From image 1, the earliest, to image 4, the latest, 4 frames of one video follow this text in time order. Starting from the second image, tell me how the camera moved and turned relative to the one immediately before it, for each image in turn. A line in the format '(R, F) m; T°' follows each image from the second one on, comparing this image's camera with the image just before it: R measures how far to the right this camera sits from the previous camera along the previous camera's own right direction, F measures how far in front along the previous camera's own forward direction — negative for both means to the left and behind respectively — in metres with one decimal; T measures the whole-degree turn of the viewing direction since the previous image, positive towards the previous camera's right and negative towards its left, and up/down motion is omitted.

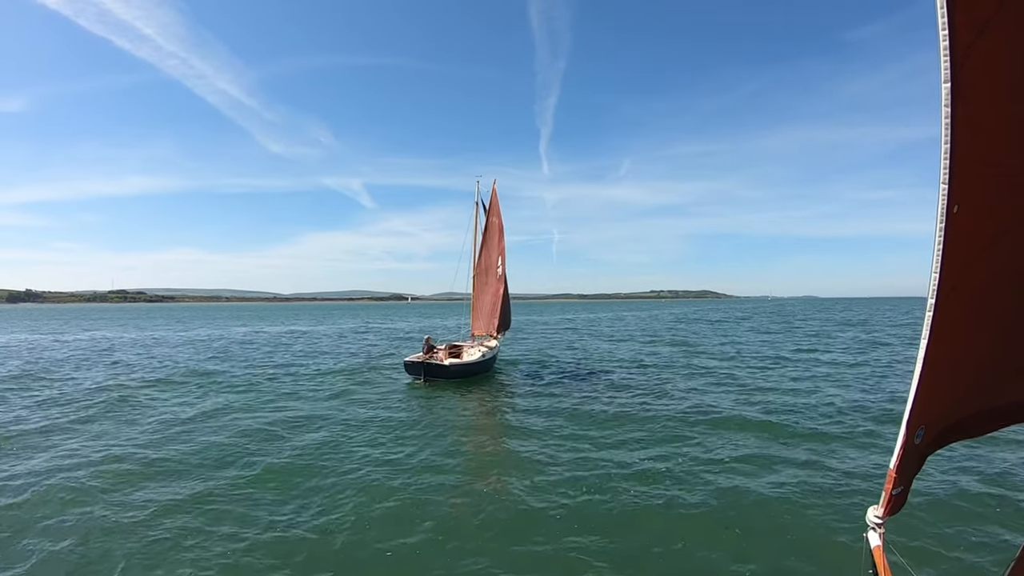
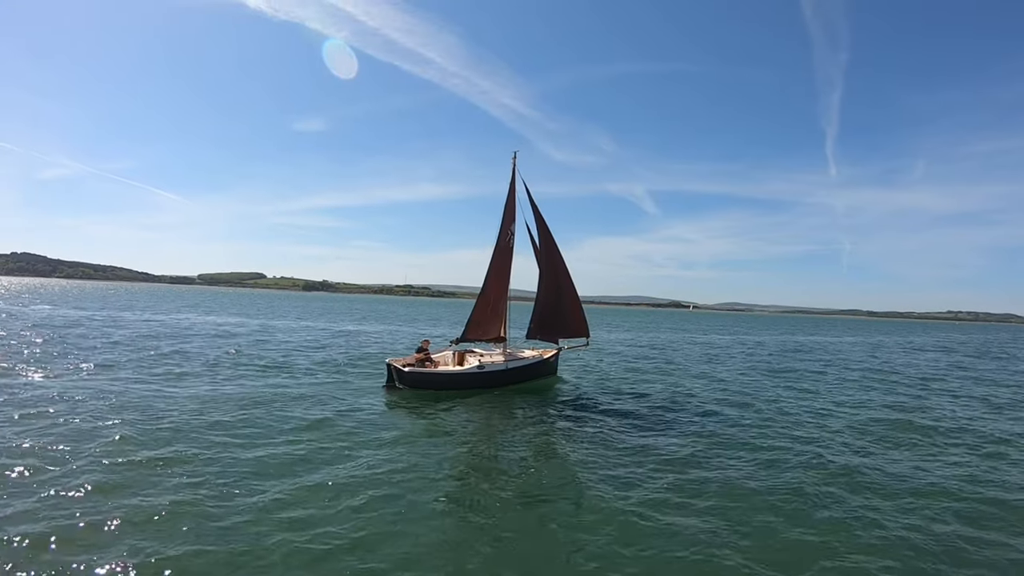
(+2.9, +1.3) m; -16°
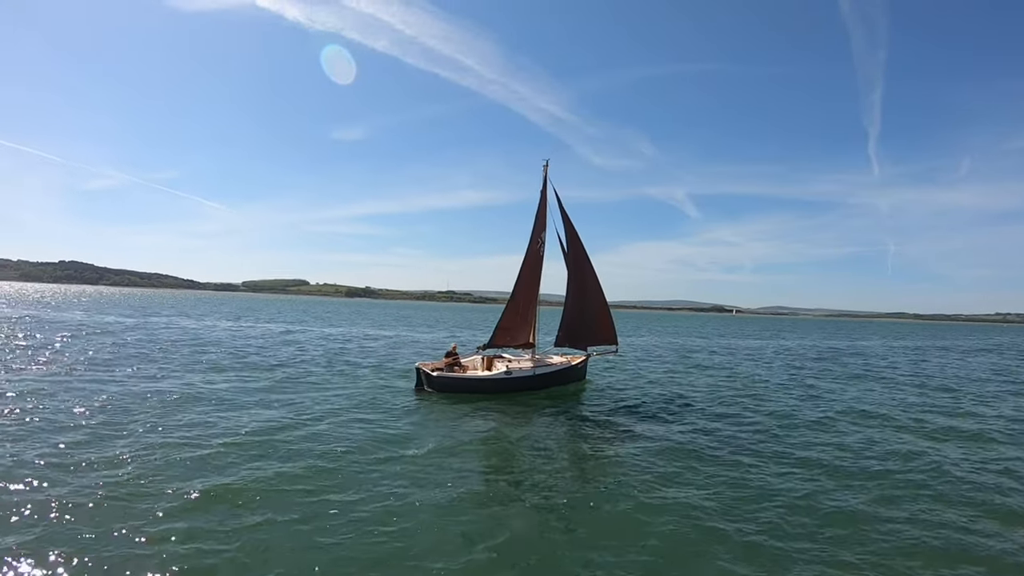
(0.0, 0.0) m; -3°
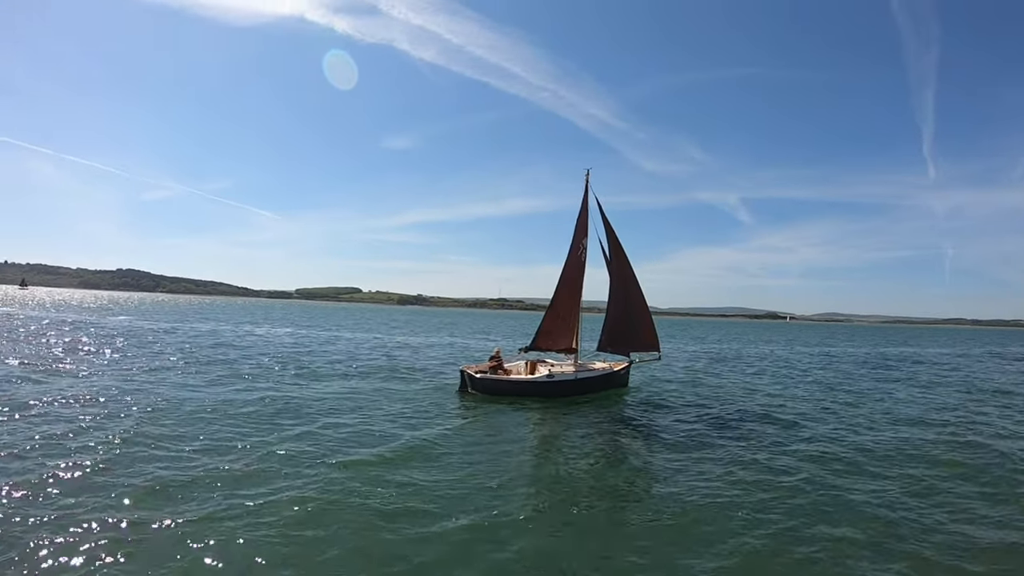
(-0.1, -0.3) m; -4°
